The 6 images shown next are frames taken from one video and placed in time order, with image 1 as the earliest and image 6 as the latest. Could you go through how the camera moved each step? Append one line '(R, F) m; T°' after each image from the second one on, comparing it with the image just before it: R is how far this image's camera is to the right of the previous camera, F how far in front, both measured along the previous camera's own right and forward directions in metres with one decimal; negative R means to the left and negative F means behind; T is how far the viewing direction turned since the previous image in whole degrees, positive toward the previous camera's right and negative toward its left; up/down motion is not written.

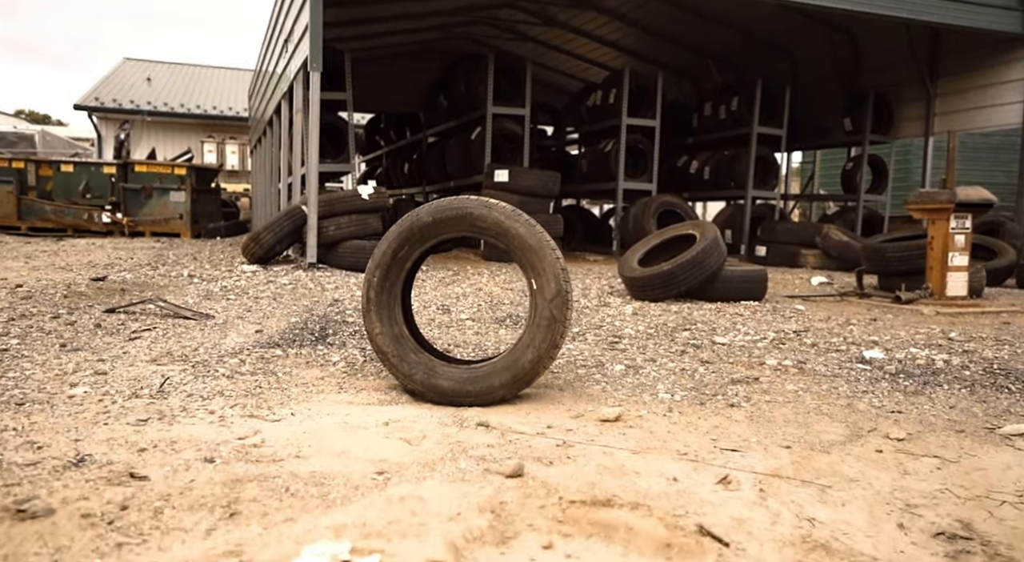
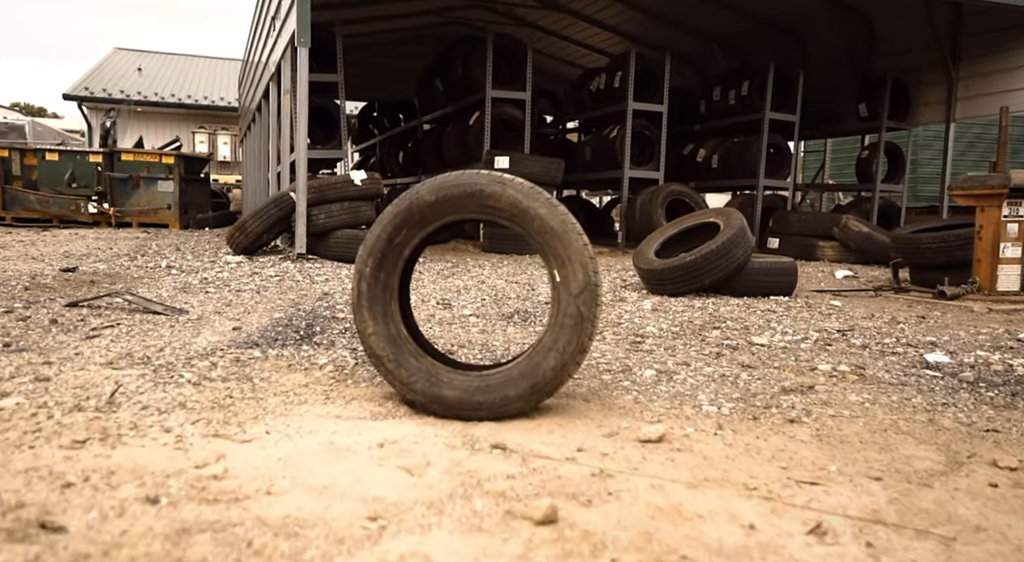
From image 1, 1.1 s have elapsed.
(-0.1, +0.5) m; 0°
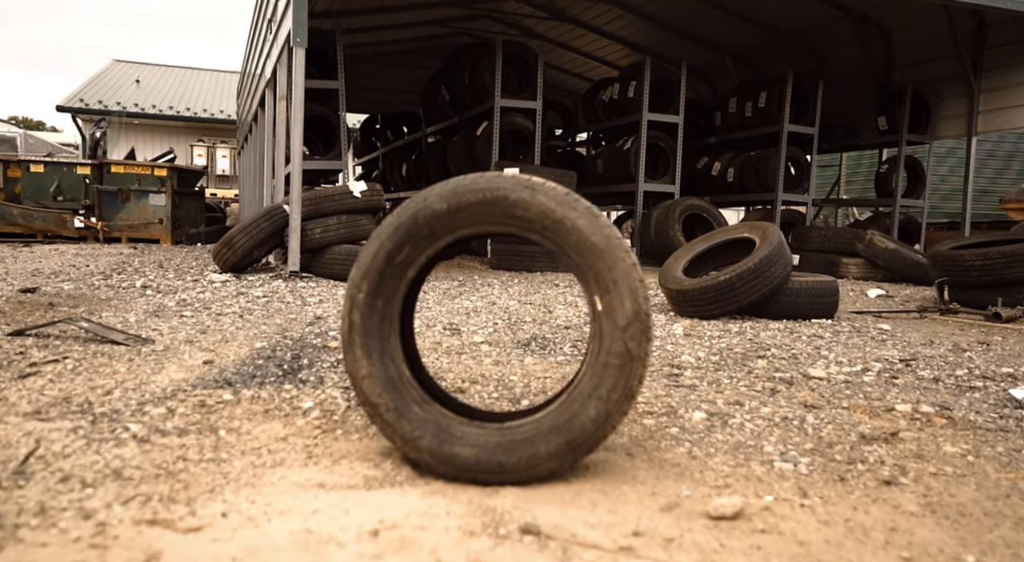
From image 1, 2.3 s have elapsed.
(-0.1, +0.5) m; 0°
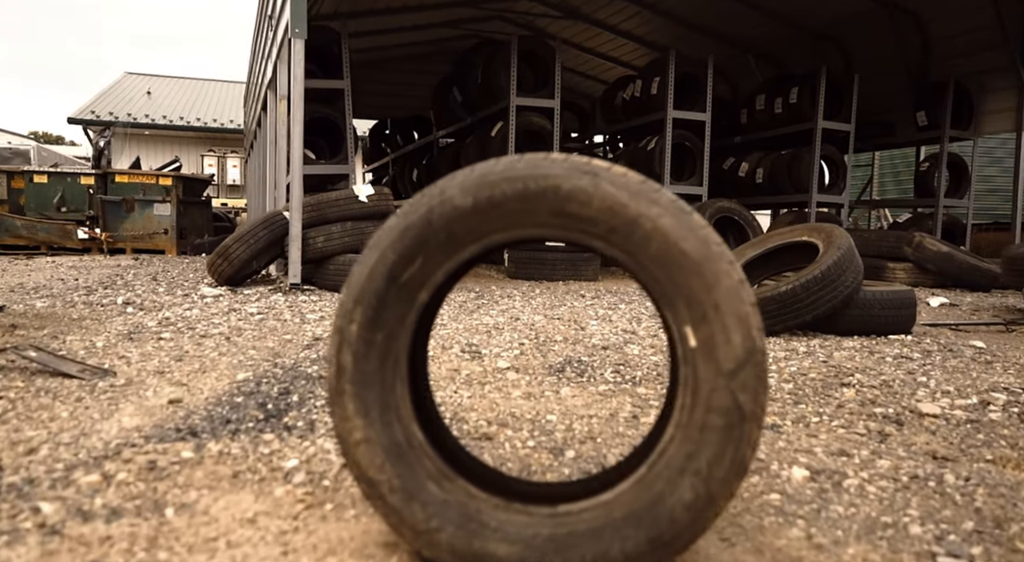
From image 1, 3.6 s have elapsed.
(-0.1, +0.7) m; -1°
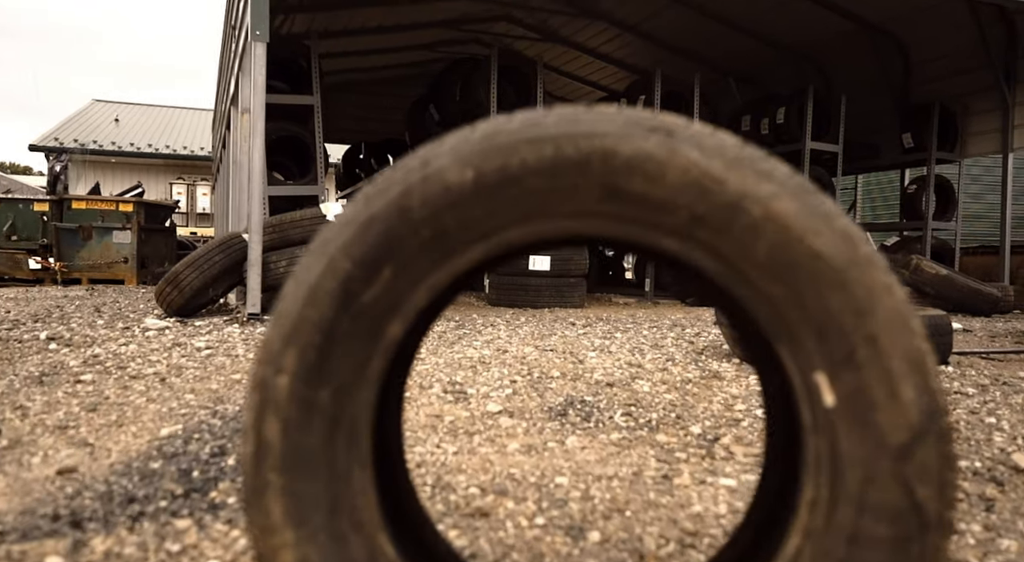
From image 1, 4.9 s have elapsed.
(-0.1, +0.6) m; +2°
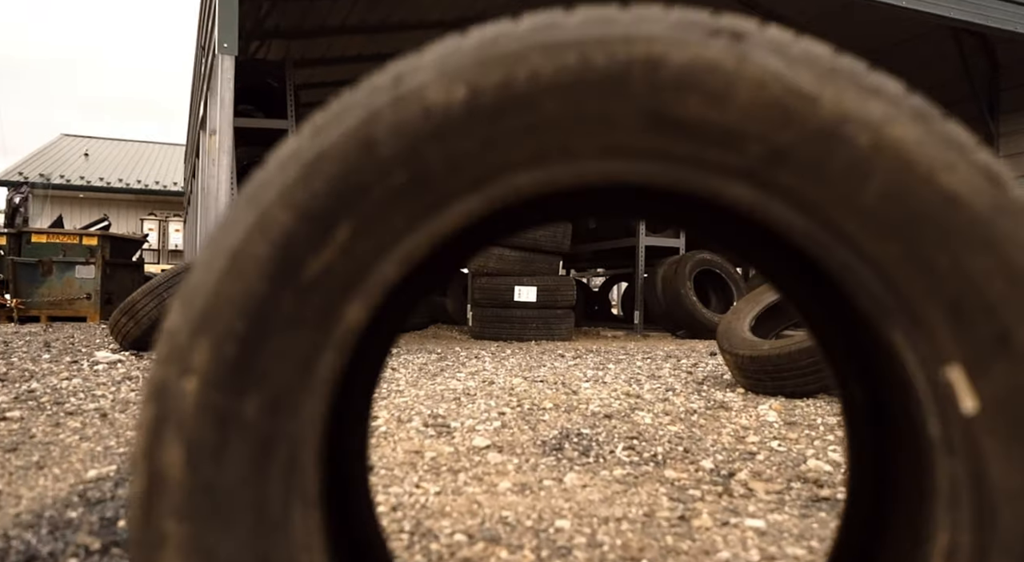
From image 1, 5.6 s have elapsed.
(0.0, +0.3) m; +1°
